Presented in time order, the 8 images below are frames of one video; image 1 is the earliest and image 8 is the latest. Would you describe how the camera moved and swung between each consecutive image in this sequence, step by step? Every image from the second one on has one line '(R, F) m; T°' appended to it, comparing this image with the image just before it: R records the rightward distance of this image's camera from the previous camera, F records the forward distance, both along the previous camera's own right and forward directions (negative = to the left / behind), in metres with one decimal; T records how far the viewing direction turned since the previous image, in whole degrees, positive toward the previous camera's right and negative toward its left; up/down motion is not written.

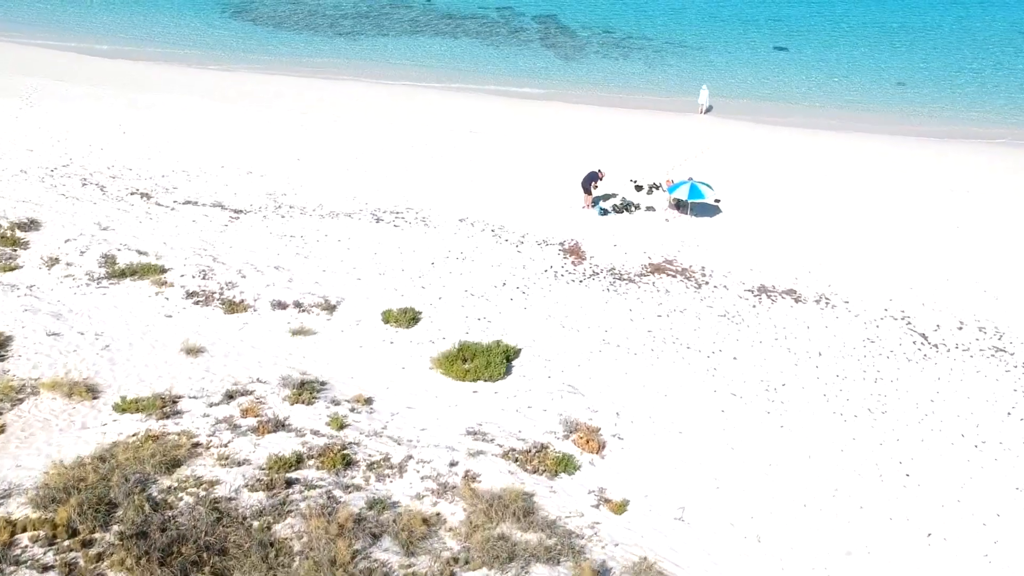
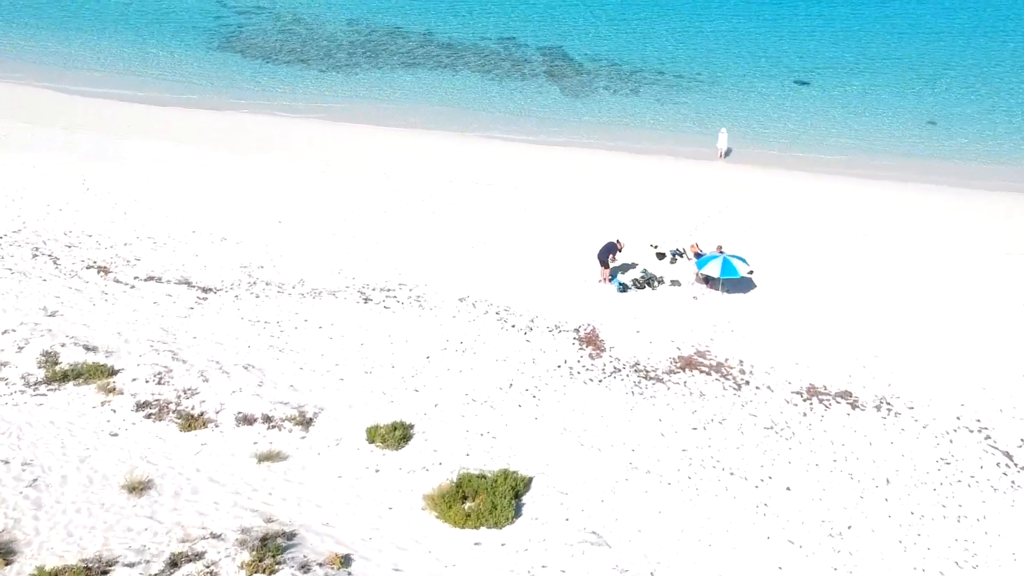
(-0.1, +1.8) m; 0°
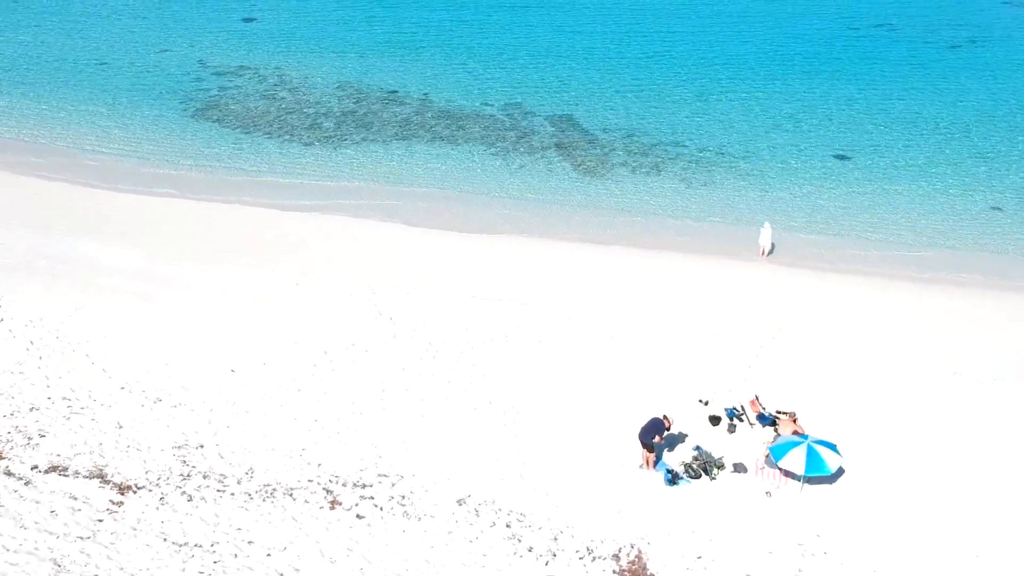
(-0.1, +3.2) m; 0°
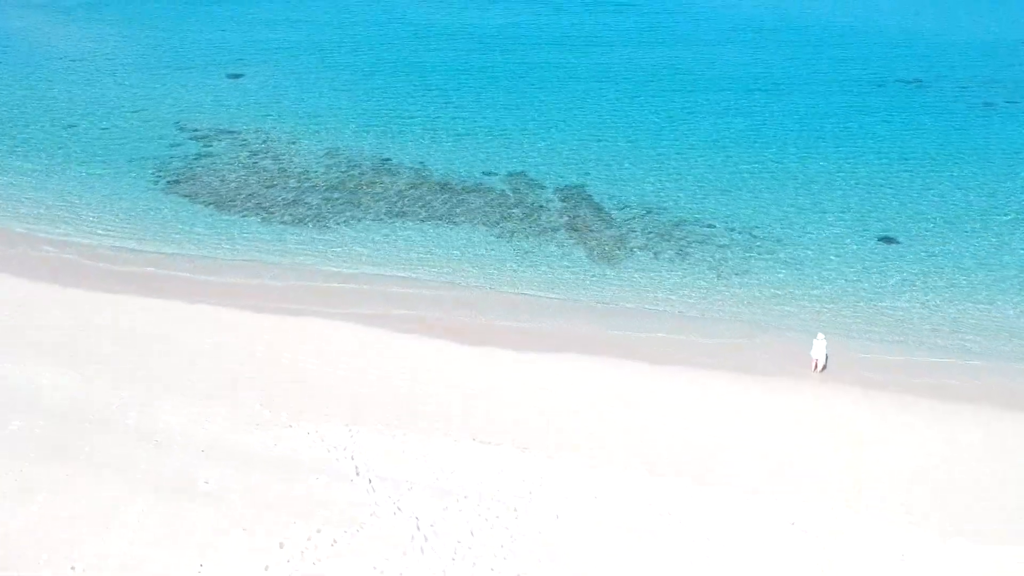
(-0.1, +2.9) m; 0°
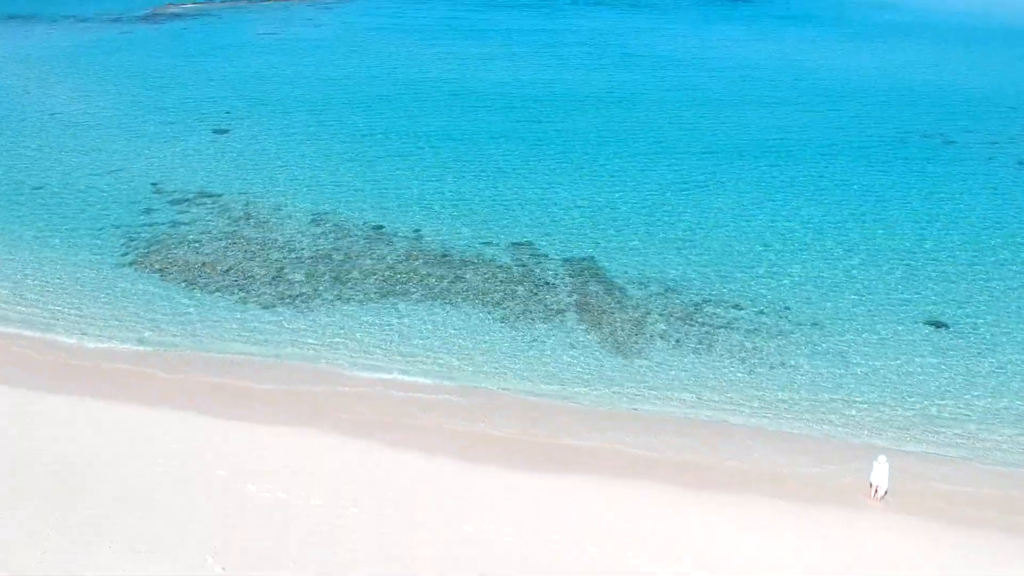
(-0.1, +2.4) m; 0°
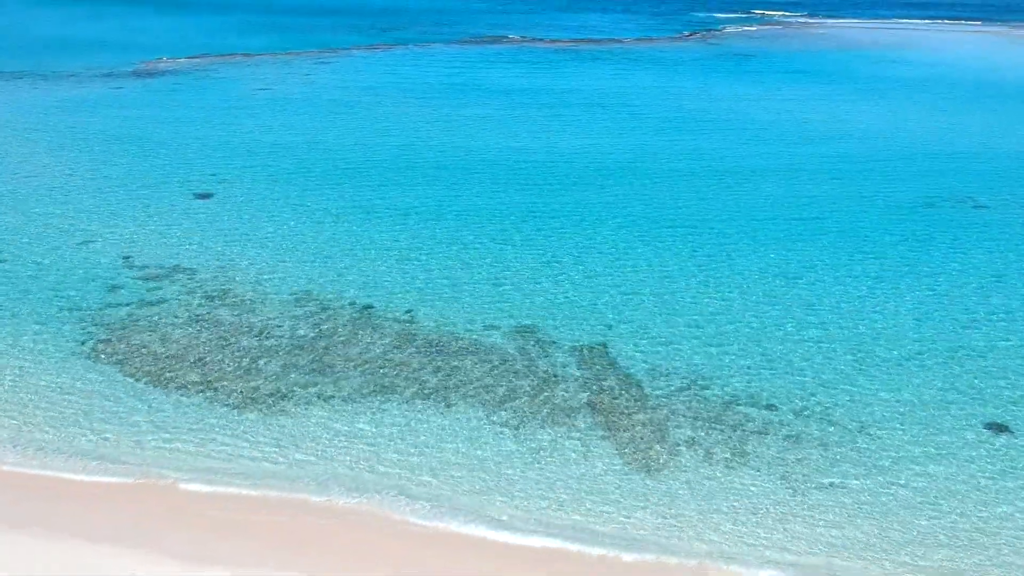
(-0.1, +2.5) m; 0°
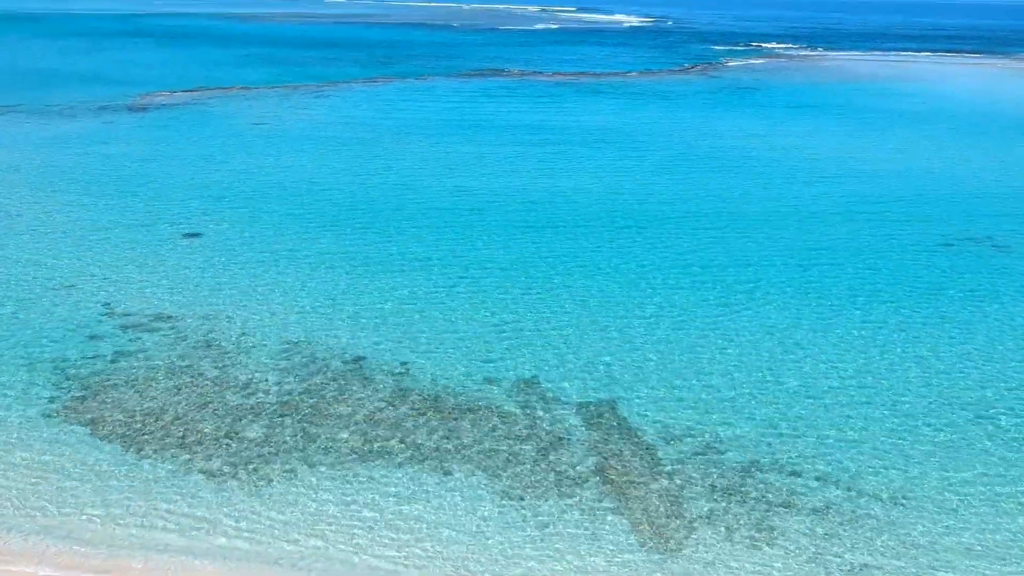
(0.0, +1.4) m; 0°
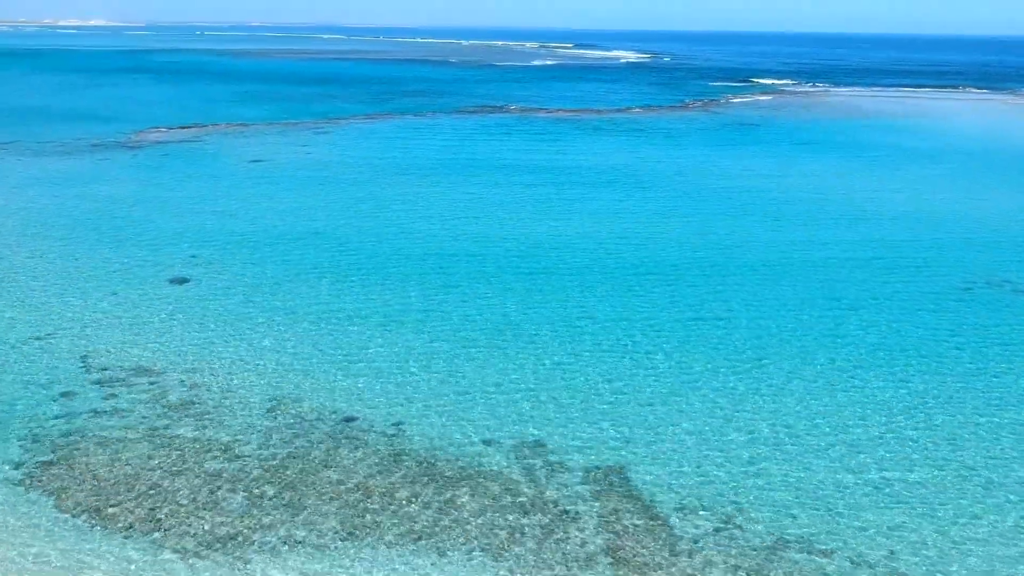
(0.0, +1.5) m; 0°
